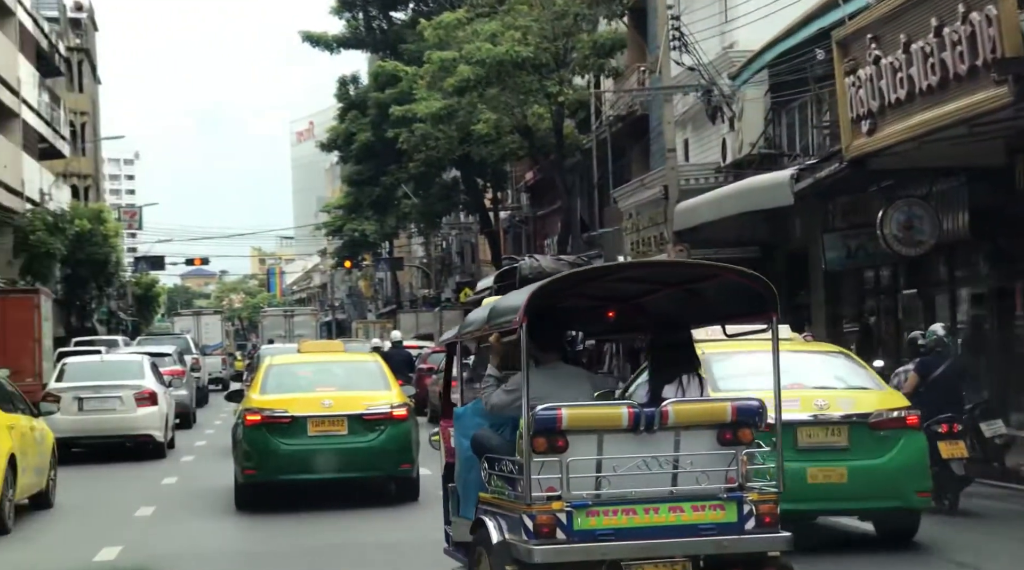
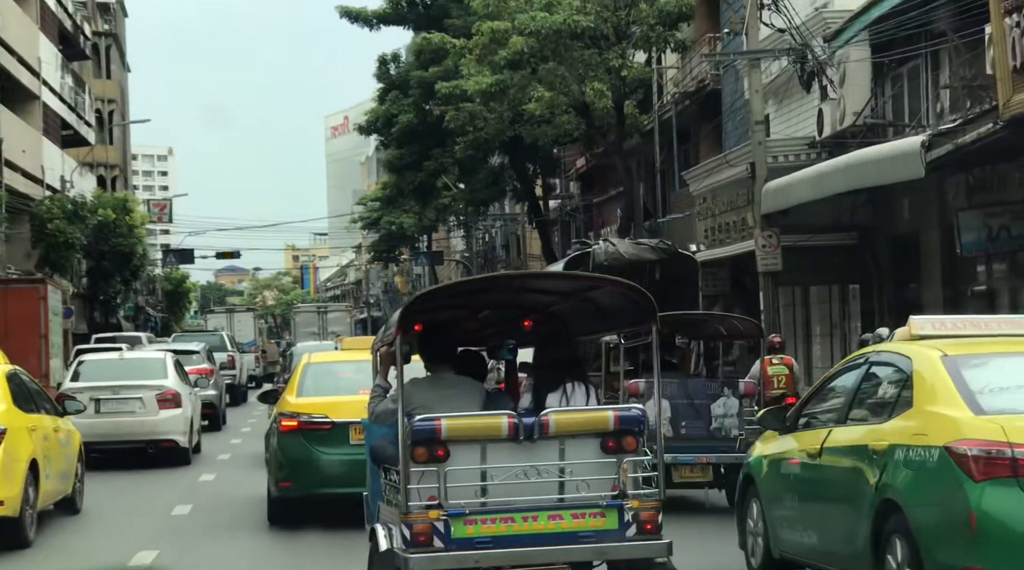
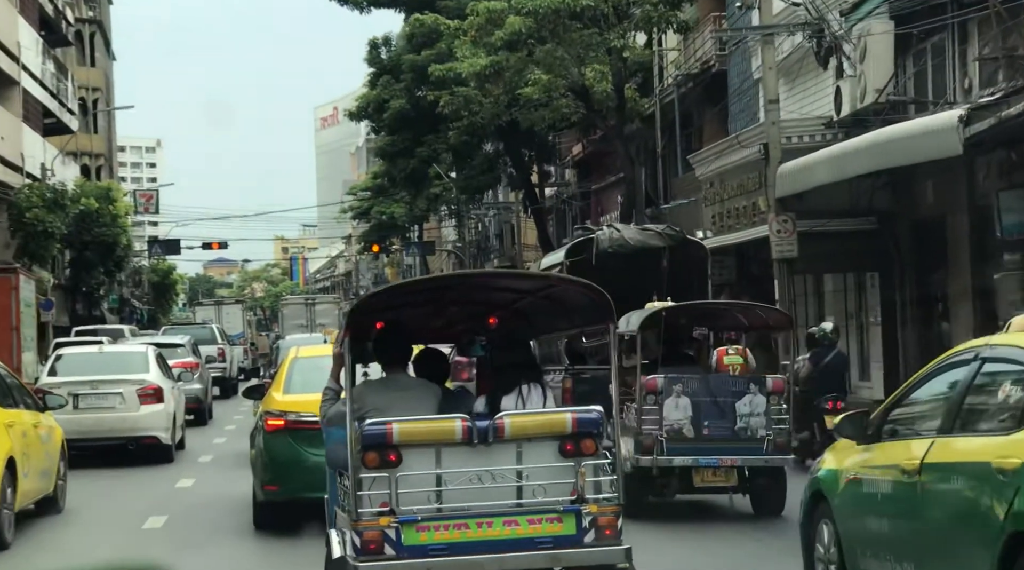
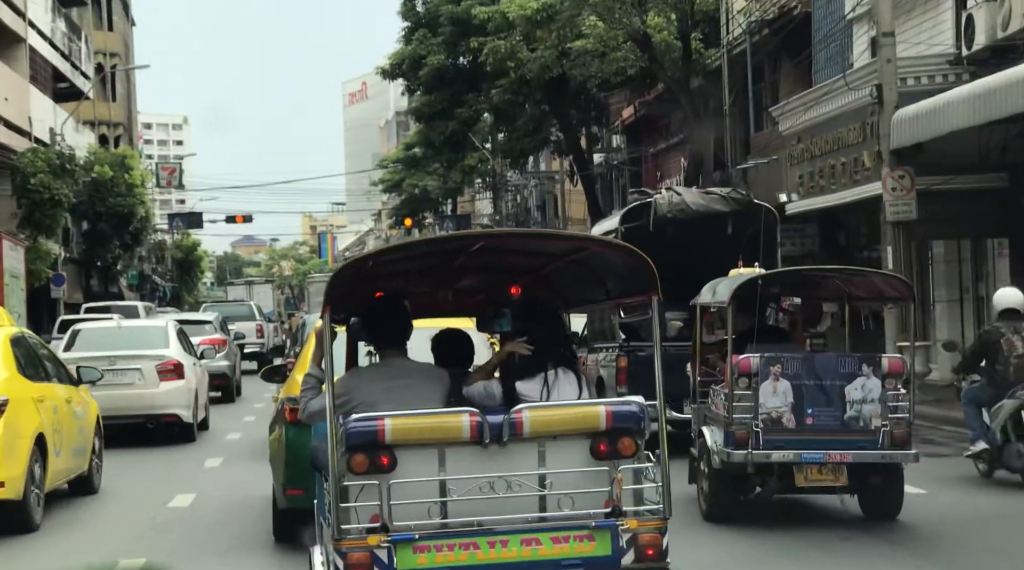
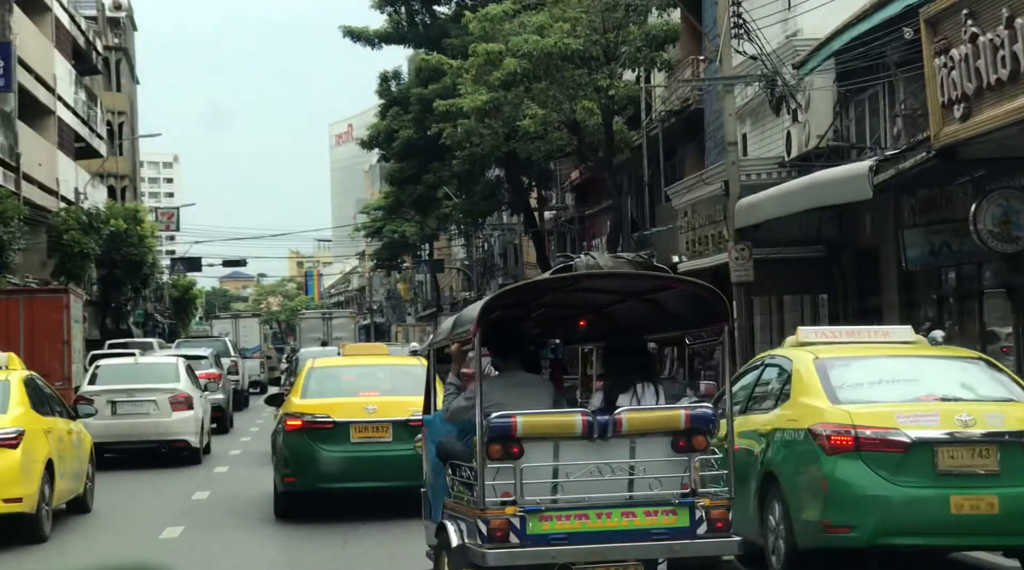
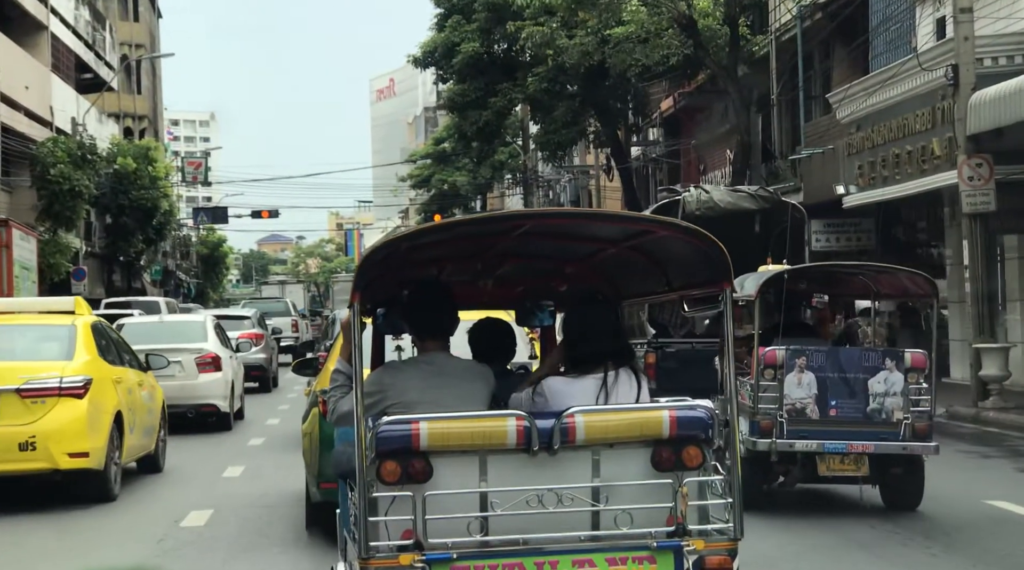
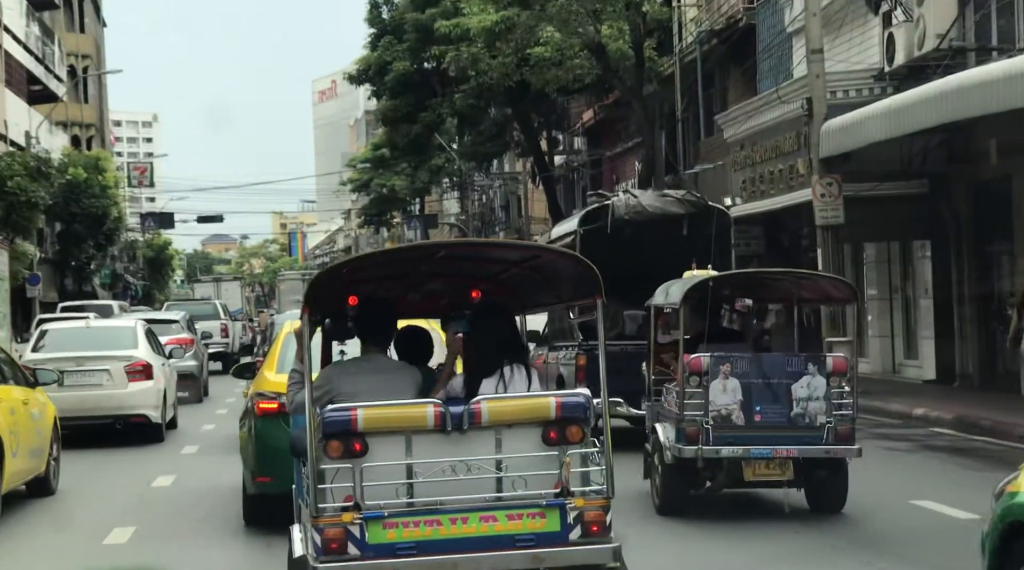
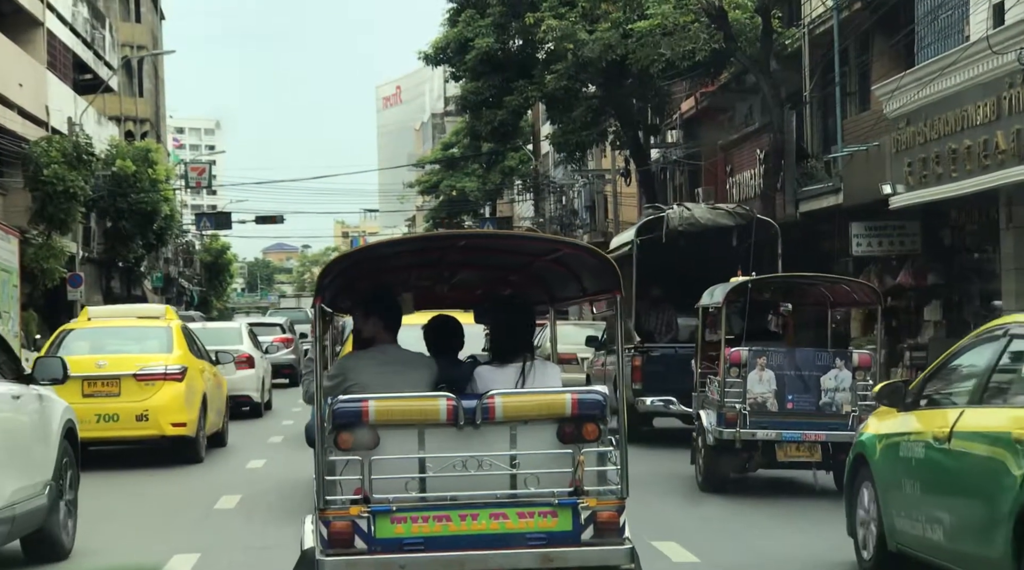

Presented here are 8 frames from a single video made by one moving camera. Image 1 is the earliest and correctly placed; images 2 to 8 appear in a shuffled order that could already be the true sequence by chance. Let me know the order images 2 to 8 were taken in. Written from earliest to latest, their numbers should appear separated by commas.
5, 2, 3, 7, 4, 6, 8
